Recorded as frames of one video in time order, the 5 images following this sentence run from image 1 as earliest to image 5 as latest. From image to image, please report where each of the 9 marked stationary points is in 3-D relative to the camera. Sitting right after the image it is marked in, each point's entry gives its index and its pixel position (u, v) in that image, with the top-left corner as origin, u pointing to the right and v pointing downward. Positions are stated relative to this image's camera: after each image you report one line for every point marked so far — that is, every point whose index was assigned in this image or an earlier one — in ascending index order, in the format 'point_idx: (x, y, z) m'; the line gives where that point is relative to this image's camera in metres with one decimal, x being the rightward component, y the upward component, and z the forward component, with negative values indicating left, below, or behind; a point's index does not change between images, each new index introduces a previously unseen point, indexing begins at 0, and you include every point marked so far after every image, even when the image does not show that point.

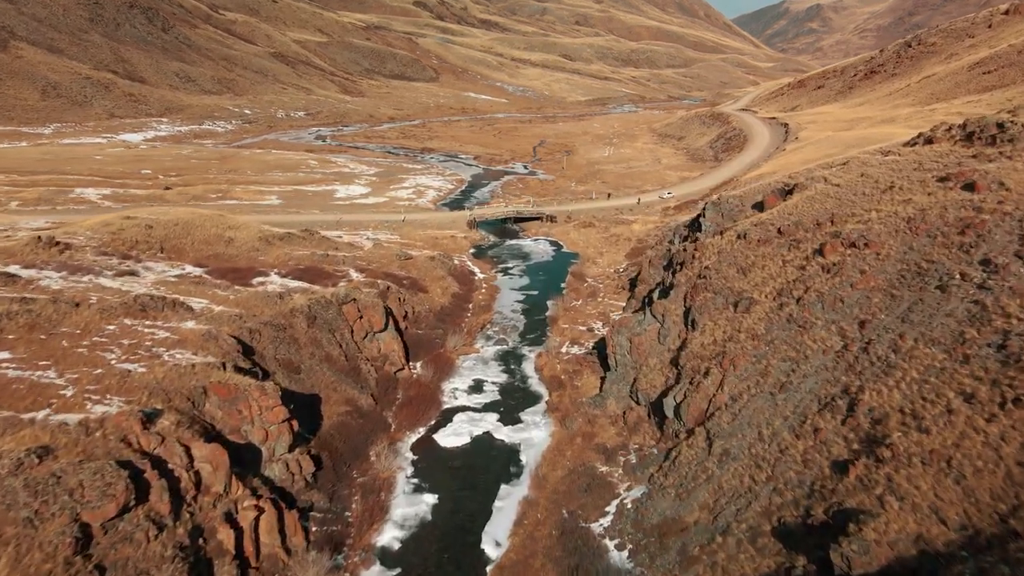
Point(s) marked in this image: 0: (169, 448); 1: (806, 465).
0: (-8.3, -3.9, +17.8) m
1: (+7.3, -4.4, +18.3) m
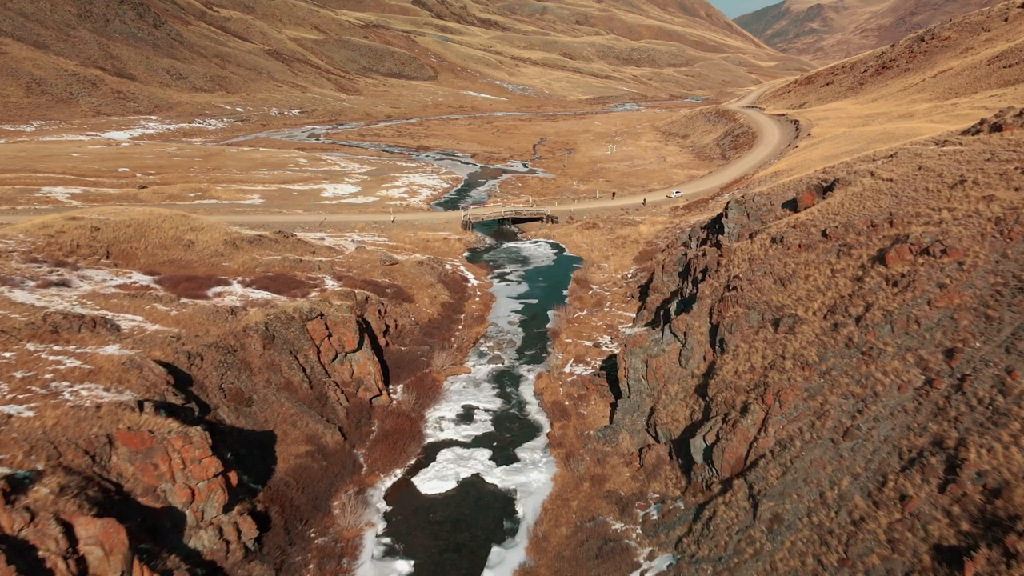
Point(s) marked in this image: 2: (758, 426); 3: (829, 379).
0: (-8.5, -4.3, +13.3) m
1: (+7.1, -4.8, +13.7) m
2: (+6.3, -3.5, +19.0) m
3: (+8.0, -2.3, +18.5) m
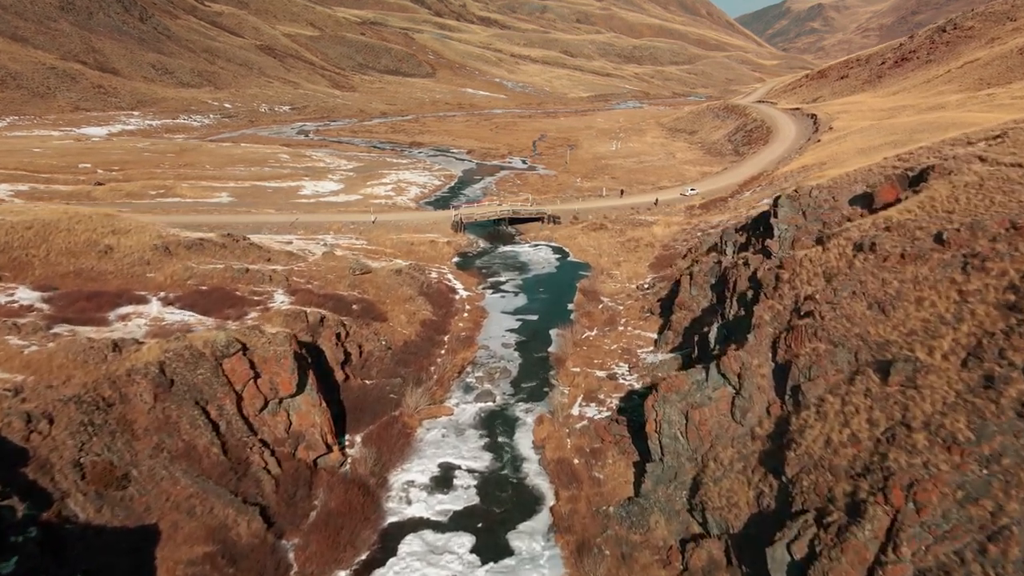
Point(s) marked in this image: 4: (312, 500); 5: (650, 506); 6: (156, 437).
0: (-8.7, -4.9, +6.5) m
1: (+6.9, -5.4, +6.9) m
2: (+6.1, -4.1, +12.2) m
3: (+7.7, -2.9, +11.7) m
4: (-5.0, -5.3, +18.5) m
5: (+3.4, -5.3, +18.0) m
6: (-8.0, -3.4, +16.8) m
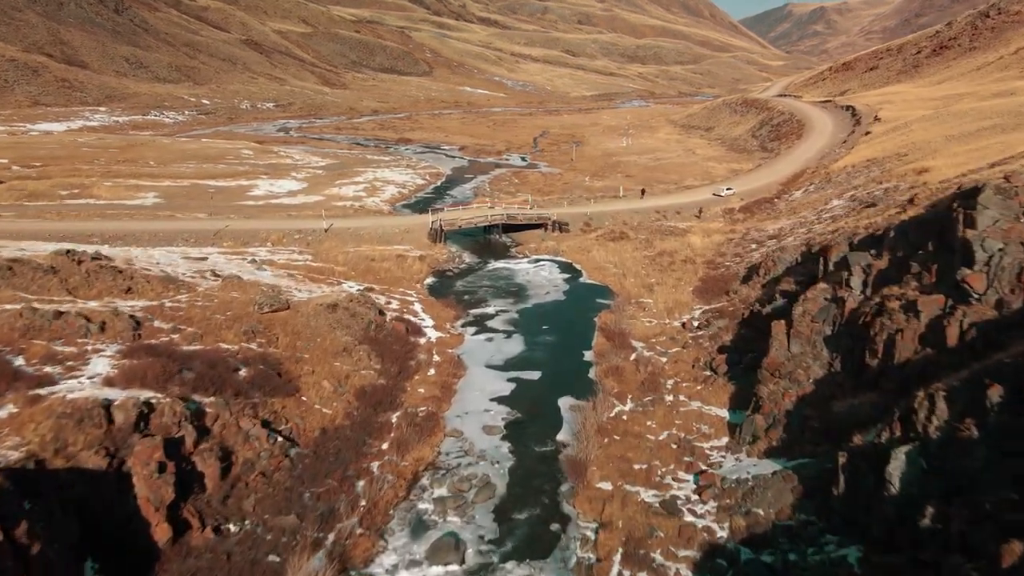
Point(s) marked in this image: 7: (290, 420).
0: (-9.1, -6.2, -5.3) m
1: (+6.5, -6.7, -4.9) m
2: (+5.7, -5.4, +0.4) m
3: (+7.4, -4.2, 0.0) m
4: (-5.4, -6.6, +6.7) m
5: (+3.0, -6.6, +6.2) m
6: (-8.4, -4.6, +5.0) m
7: (-5.4, -3.1, +18.0) m
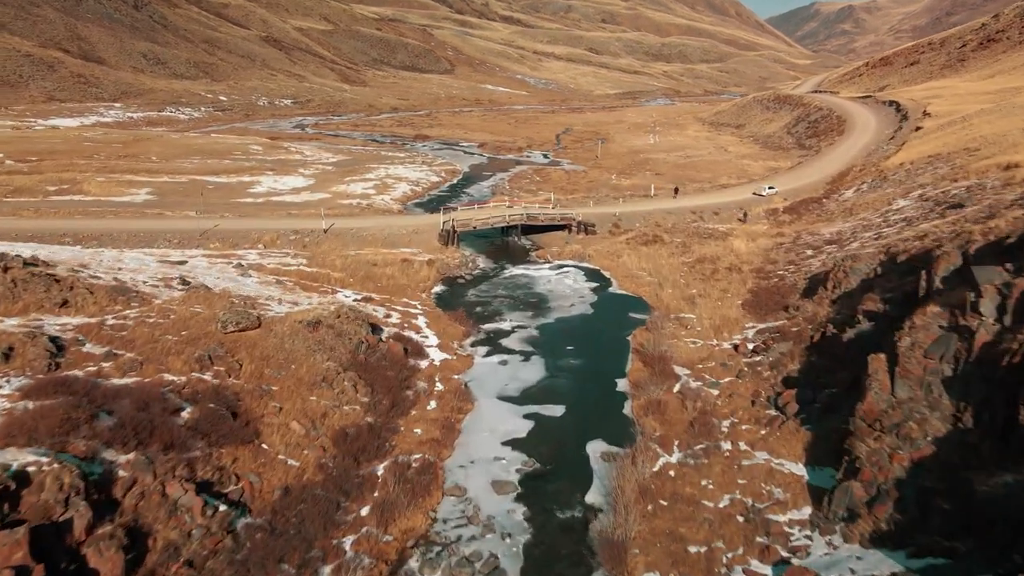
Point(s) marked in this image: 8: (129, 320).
0: (-9.4, -6.5, -9.3) m
1: (+6.1, -7.1, -9.3) m
2: (+5.5, -5.9, -4.0) m
3: (+7.2, -4.6, -4.5) m
4: (-5.4, -7.0, +2.6) m
5: (+3.0, -7.0, +1.9) m
6: (-8.5, -5.0, +1.1) m
7: (-5.1, -3.5, +13.9) m
8: (-9.3, -0.9, +18.1) m
